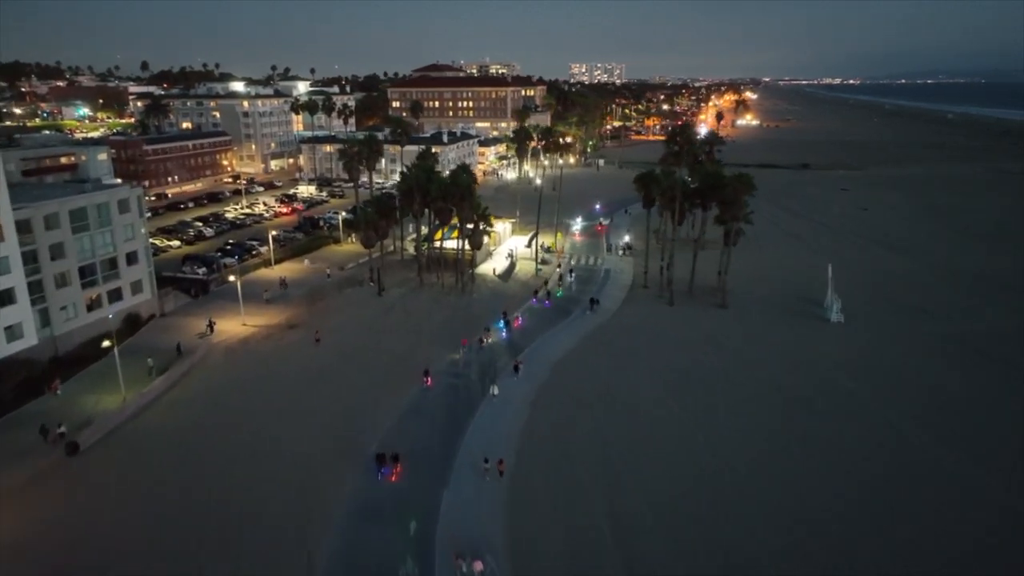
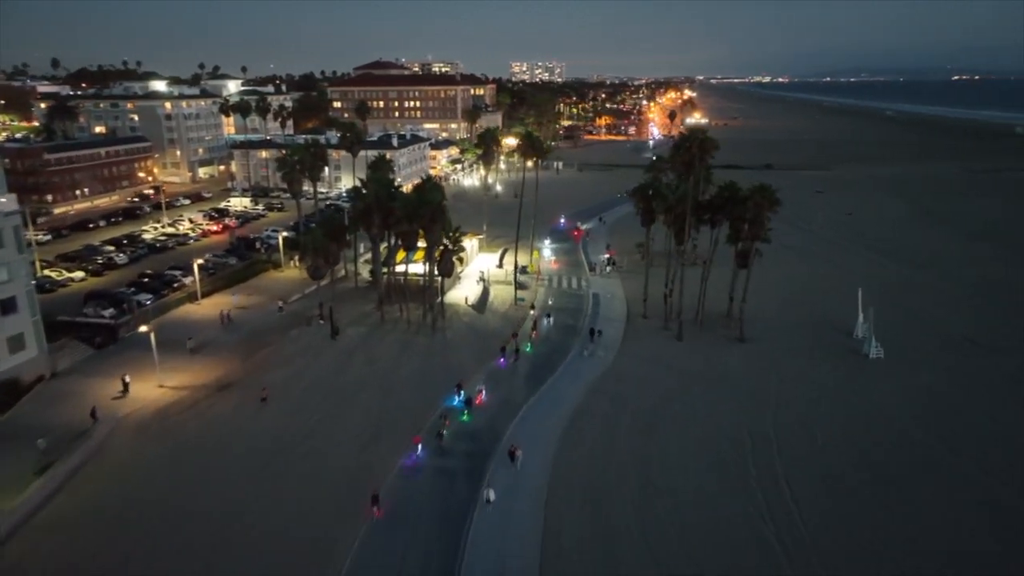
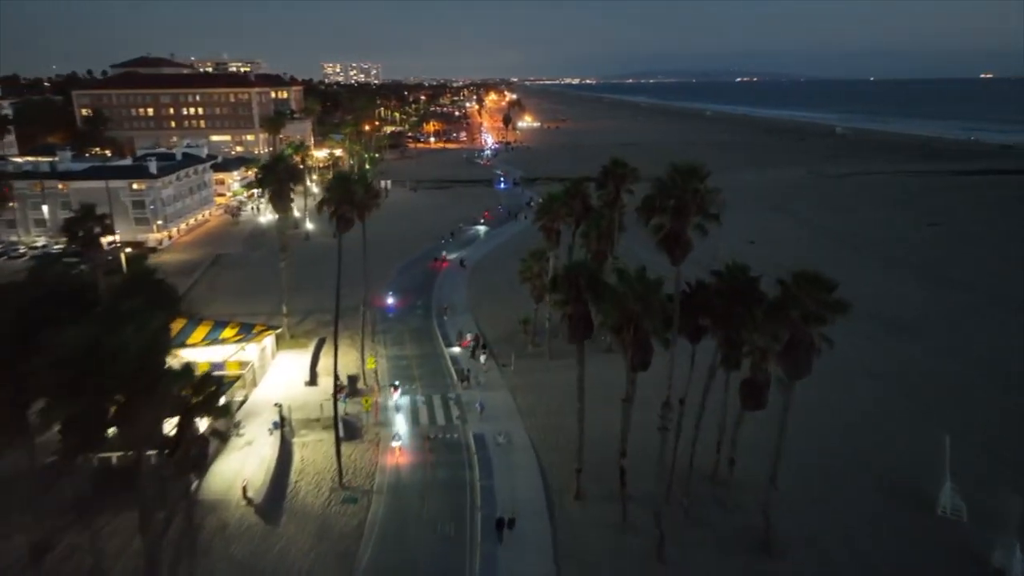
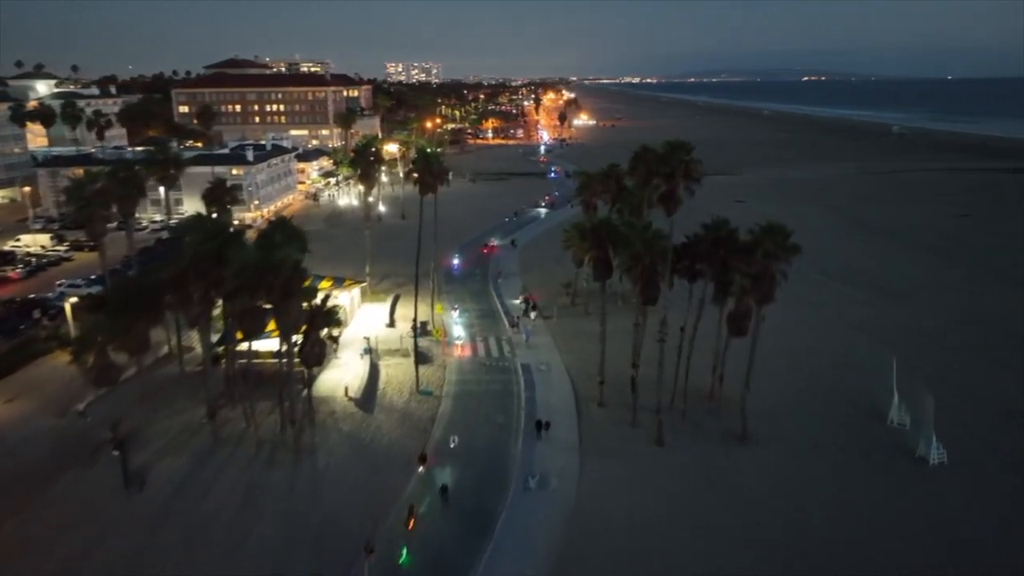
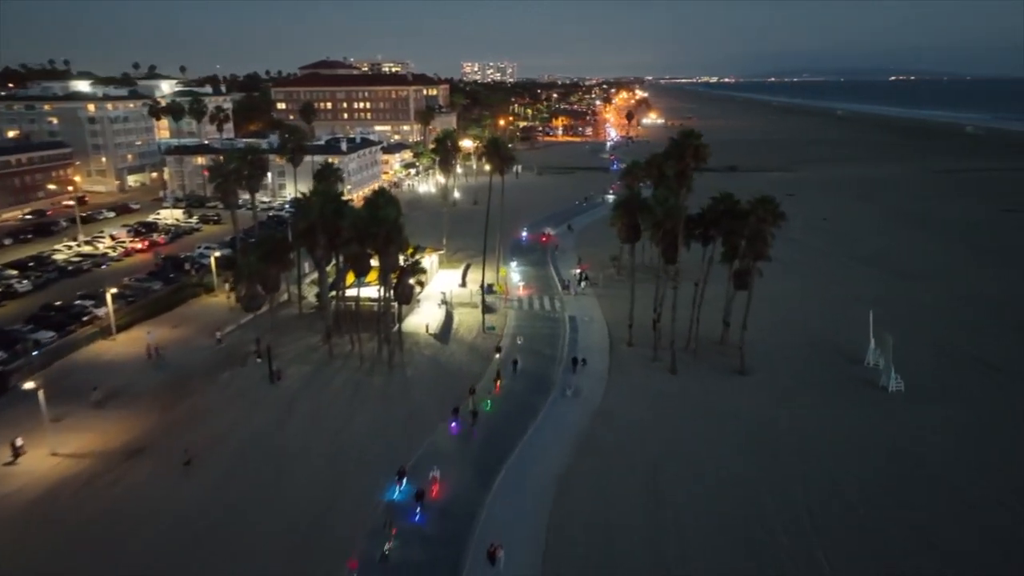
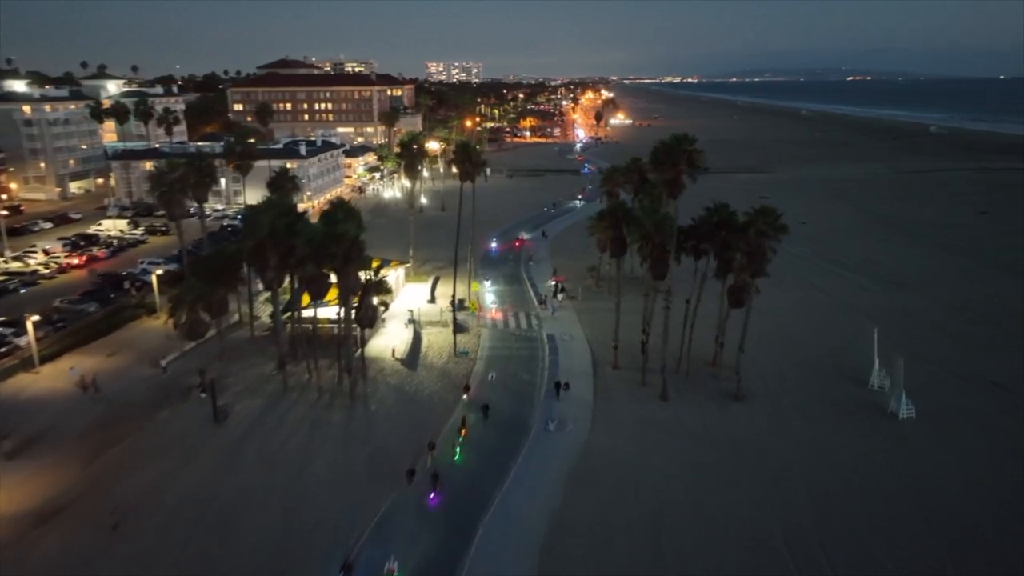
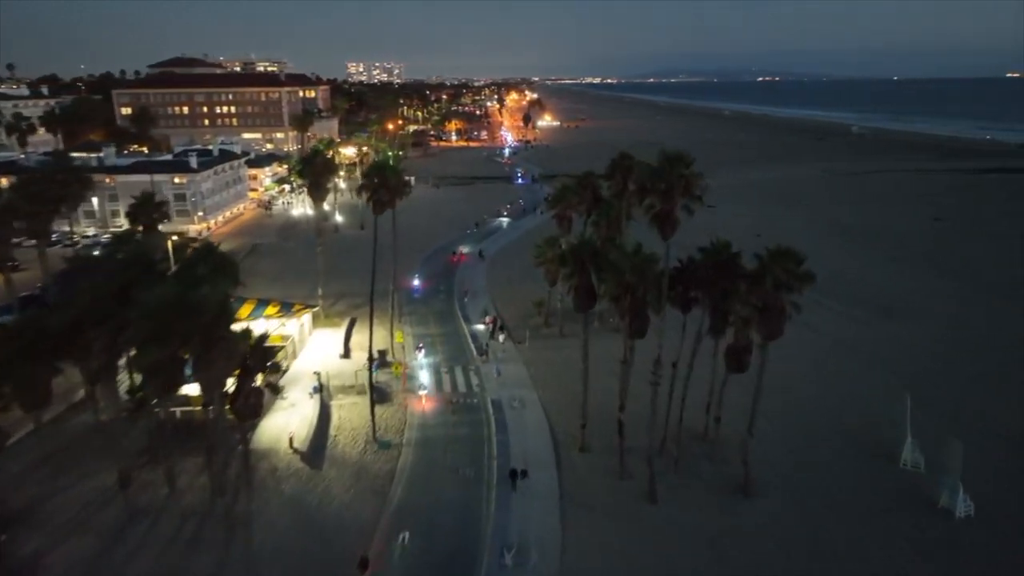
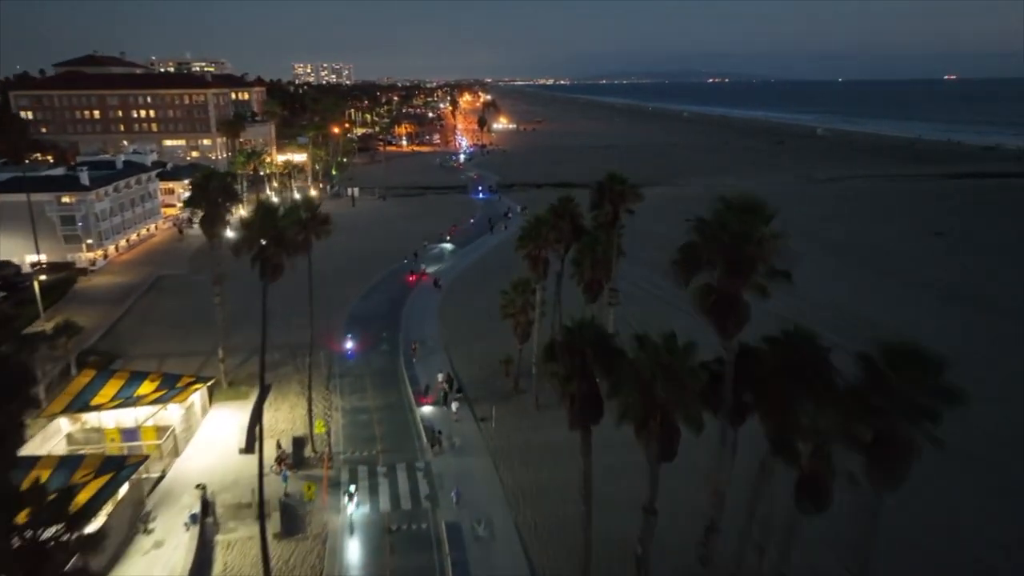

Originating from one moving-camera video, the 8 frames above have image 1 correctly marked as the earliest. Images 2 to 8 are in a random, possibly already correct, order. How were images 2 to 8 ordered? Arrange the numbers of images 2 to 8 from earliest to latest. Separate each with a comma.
2, 5, 6, 4, 7, 3, 8
